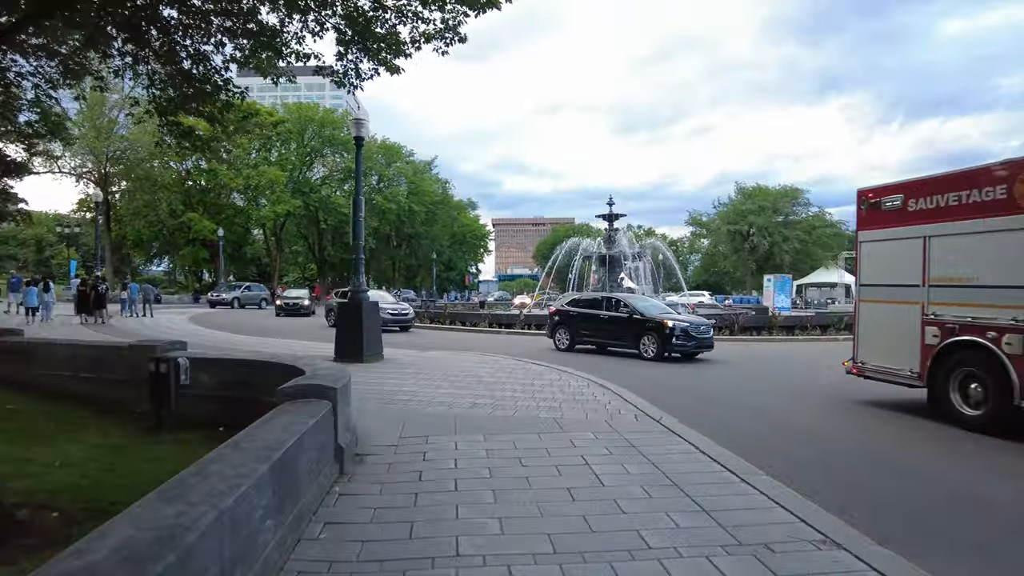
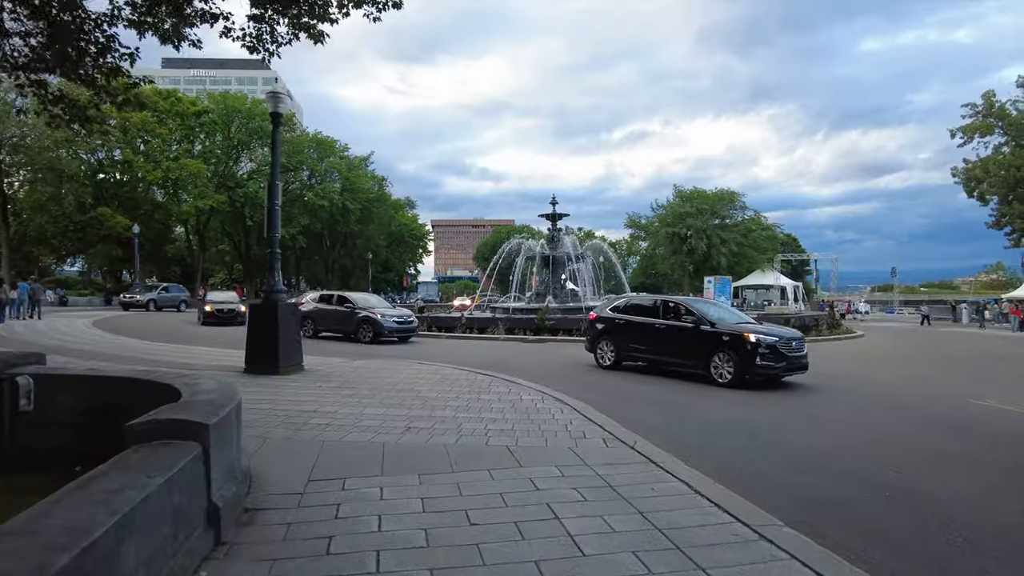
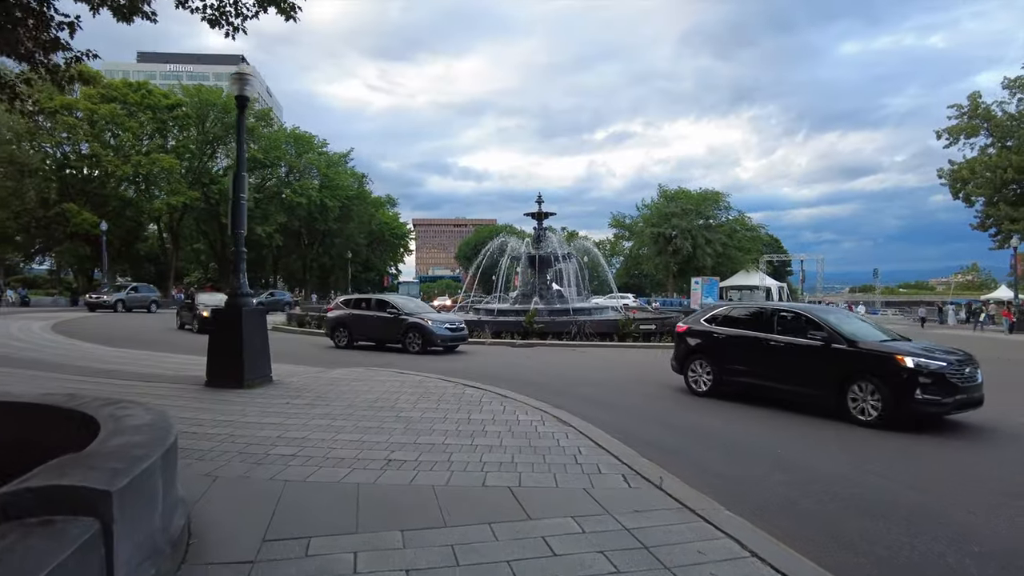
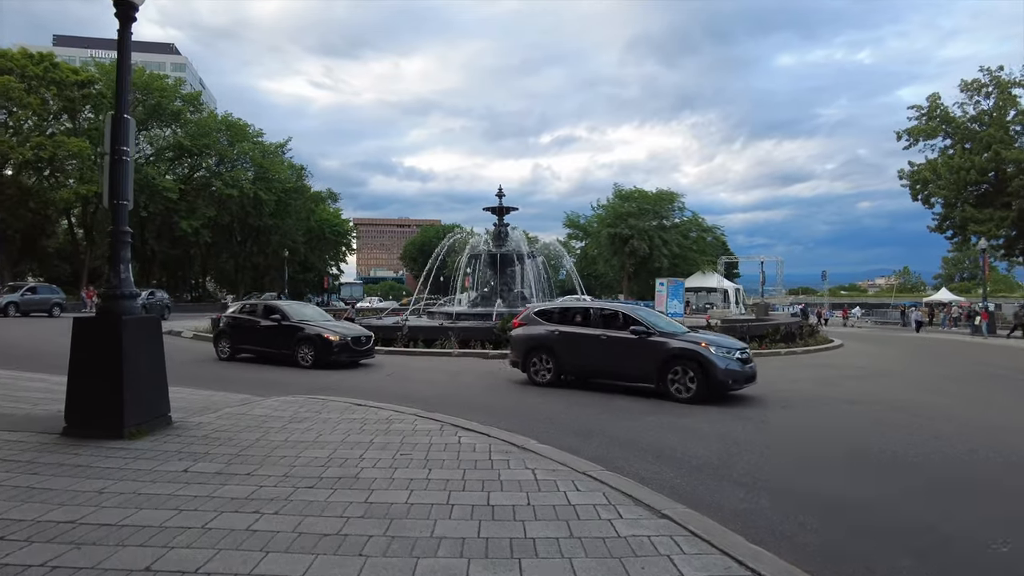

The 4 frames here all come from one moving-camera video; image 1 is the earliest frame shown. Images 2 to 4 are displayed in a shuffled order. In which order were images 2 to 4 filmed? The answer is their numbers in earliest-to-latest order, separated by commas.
2, 3, 4
